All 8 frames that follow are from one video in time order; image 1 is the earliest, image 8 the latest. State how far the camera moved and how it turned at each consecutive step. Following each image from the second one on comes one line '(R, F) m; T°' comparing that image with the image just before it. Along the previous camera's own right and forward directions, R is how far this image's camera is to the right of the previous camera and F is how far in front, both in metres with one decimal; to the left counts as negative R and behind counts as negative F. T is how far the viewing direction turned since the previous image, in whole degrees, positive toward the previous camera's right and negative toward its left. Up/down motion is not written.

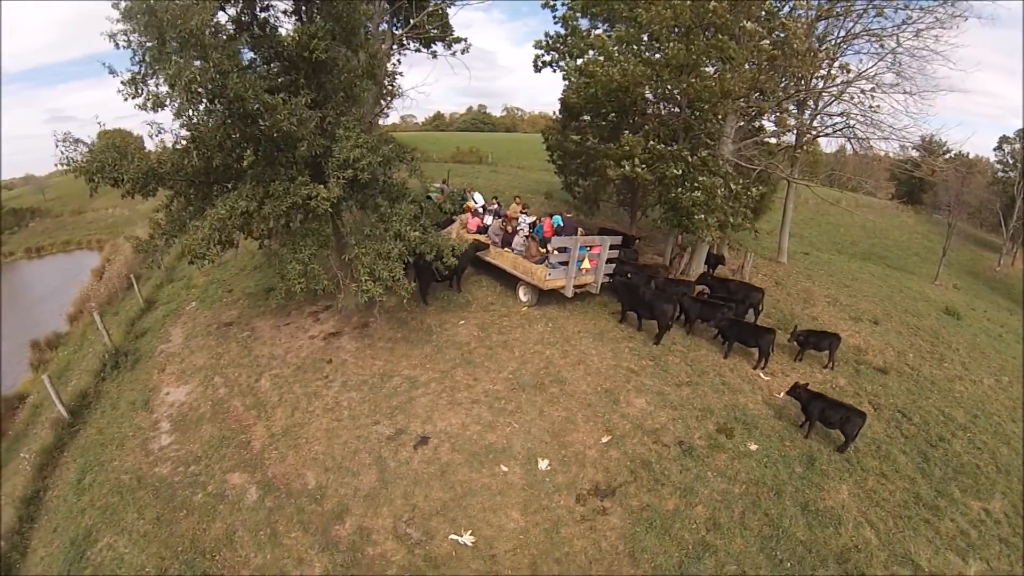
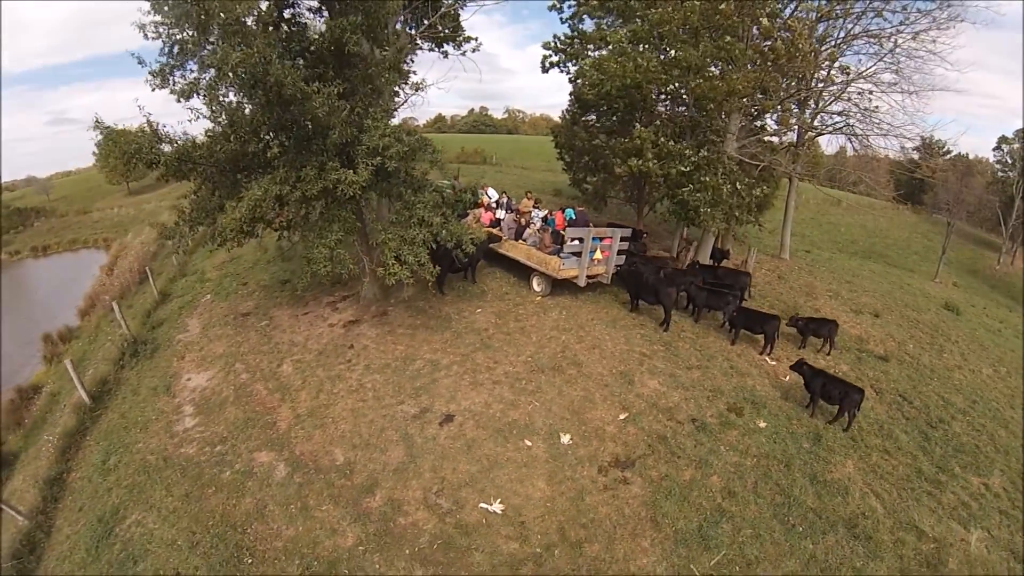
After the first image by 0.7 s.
(-0.3, -0.3) m; 0°
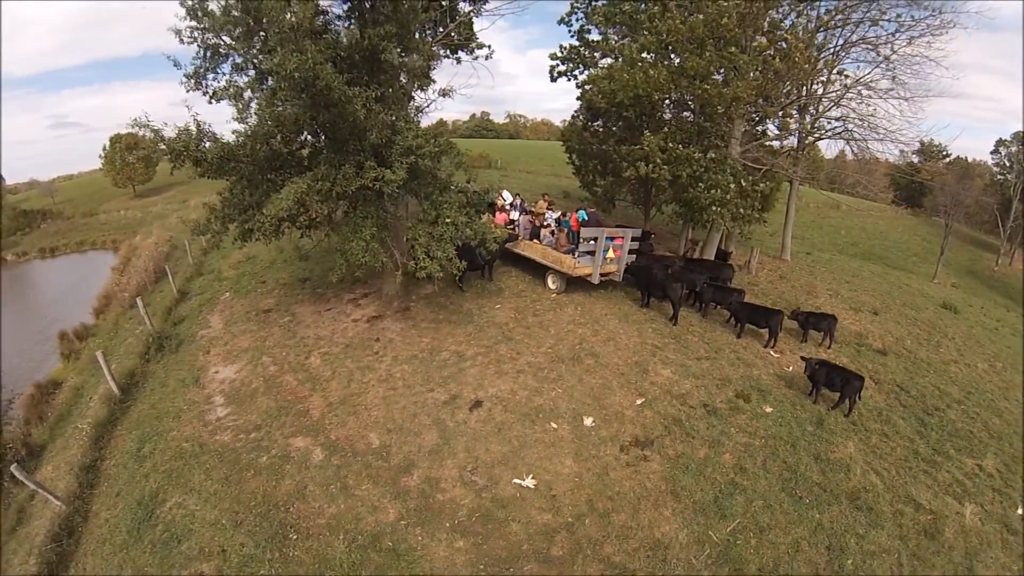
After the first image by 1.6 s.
(-0.3, -0.5) m; 0°
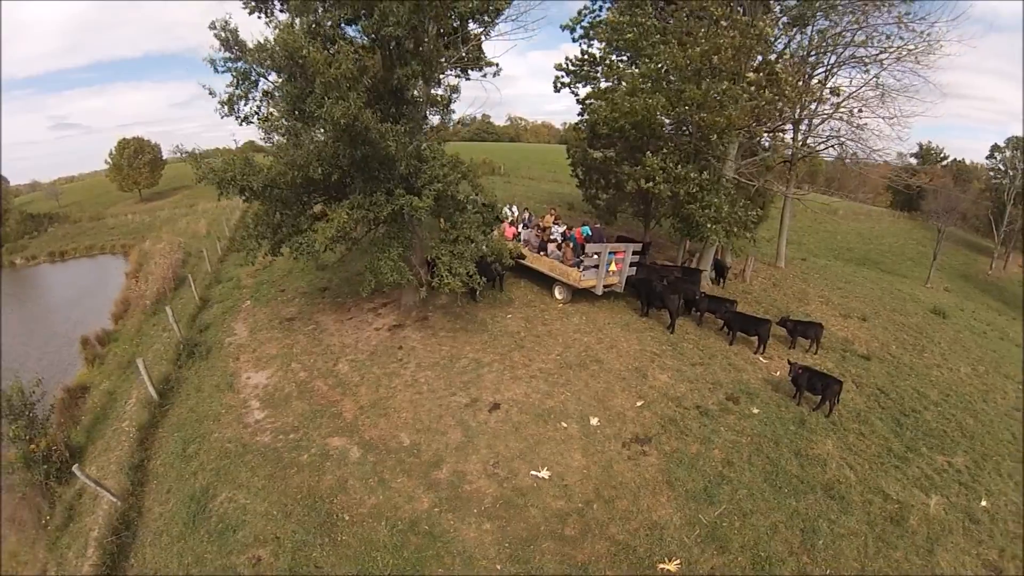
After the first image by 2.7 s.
(-0.2, -0.9) m; 0°
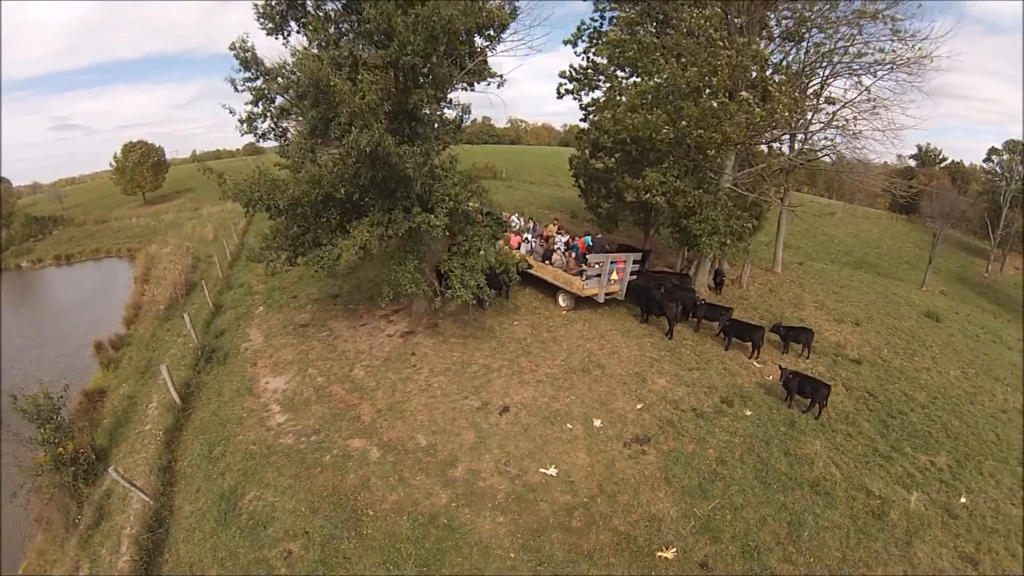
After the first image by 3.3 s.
(-0.1, -0.6) m; 0°
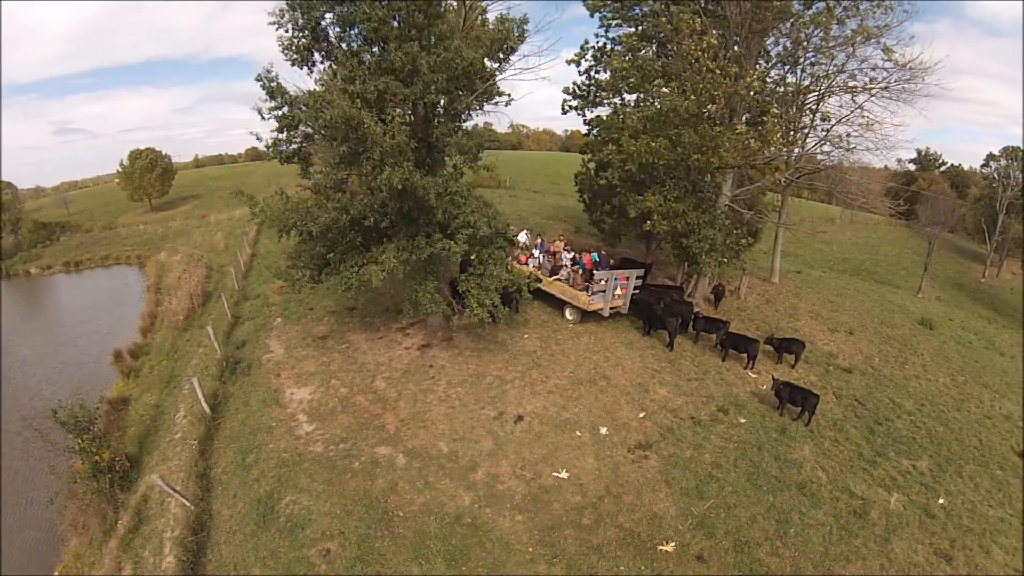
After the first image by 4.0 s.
(-0.2, -0.8) m; 0°
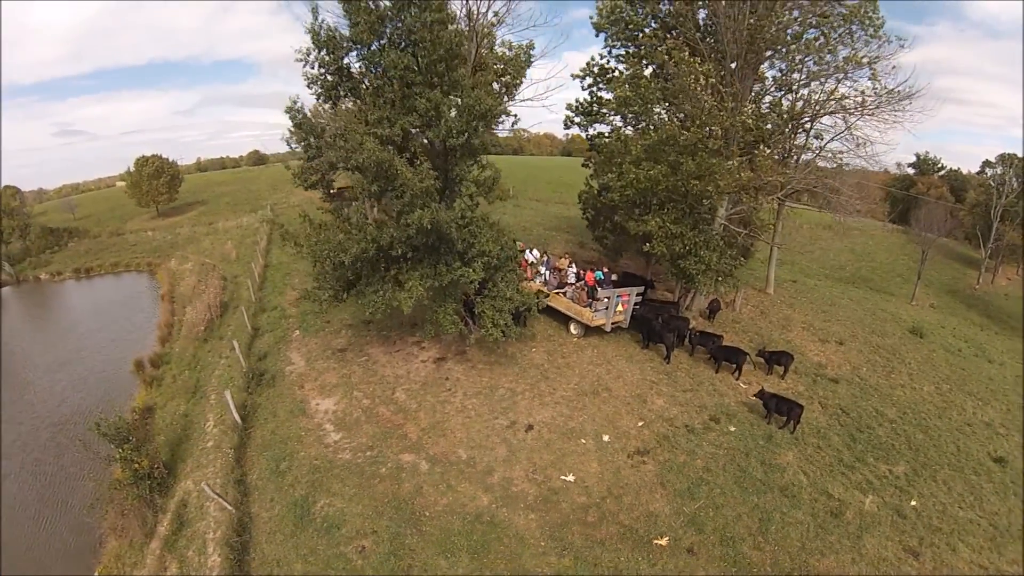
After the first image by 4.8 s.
(-0.2, -1.1) m; 0°
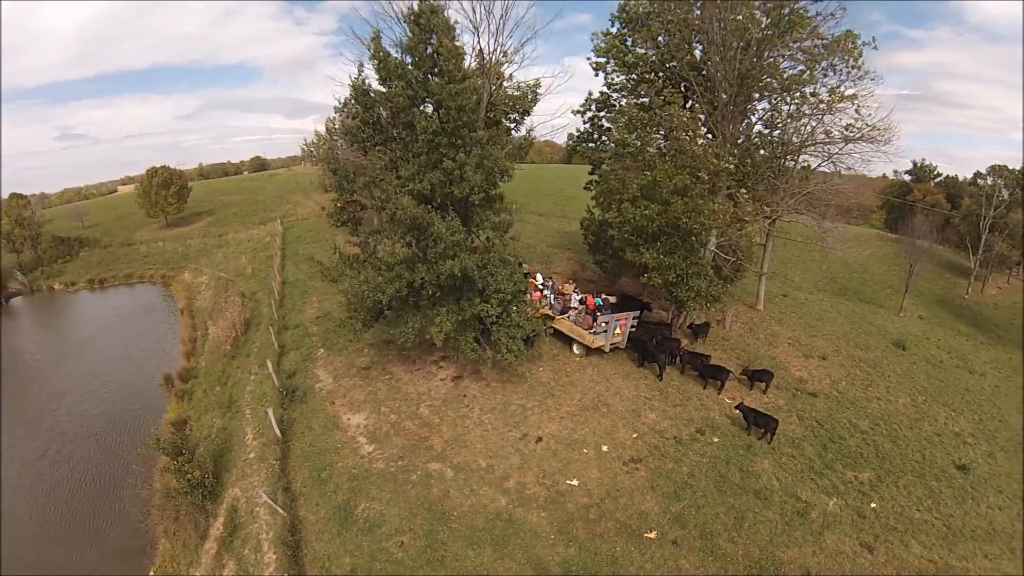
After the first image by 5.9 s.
(-0.2, -1.7) m; 0°
